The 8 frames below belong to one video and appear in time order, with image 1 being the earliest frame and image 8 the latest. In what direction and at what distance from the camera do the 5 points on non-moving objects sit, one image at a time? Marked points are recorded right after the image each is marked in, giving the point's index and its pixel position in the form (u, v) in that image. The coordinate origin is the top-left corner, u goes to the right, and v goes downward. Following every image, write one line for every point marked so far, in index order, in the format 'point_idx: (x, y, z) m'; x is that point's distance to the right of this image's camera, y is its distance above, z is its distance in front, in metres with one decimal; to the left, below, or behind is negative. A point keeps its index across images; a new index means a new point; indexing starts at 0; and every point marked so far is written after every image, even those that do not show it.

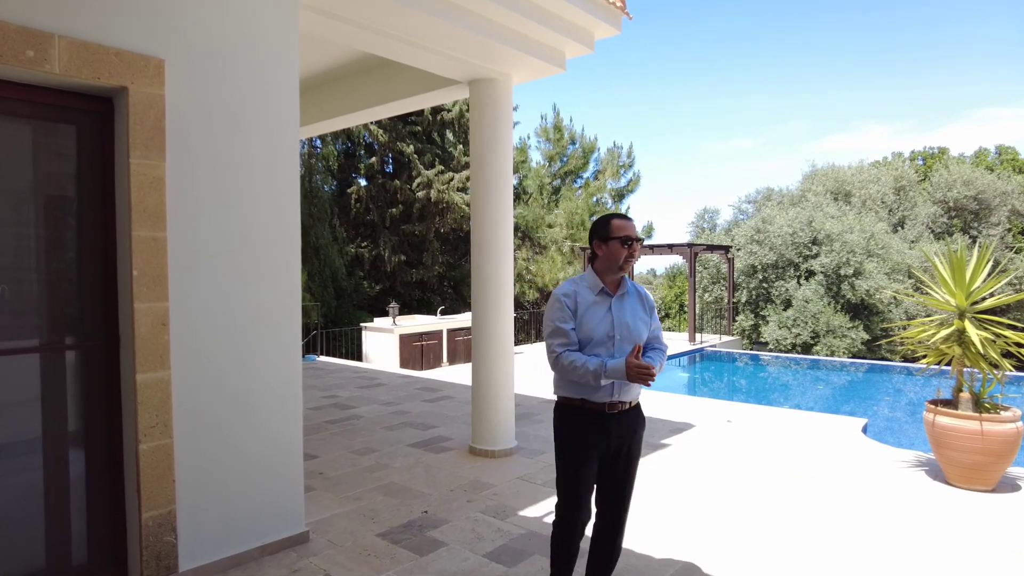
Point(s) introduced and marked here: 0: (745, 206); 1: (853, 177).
0: (+6.3, +2.2, +17.8) m
1: (+8.6, +2.8, +16.5) m
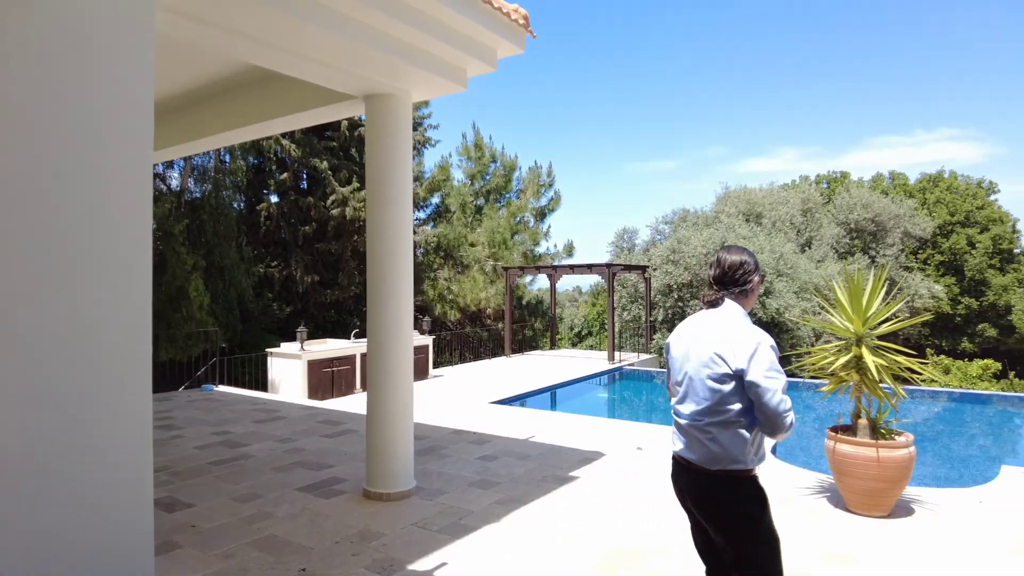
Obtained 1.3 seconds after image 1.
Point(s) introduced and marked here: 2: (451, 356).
0: (+4.2, +1.7, +18.3) m
1: (+6.5, +2.3, +17.2) m
2: (-1.4, -1.6, +15.3) m
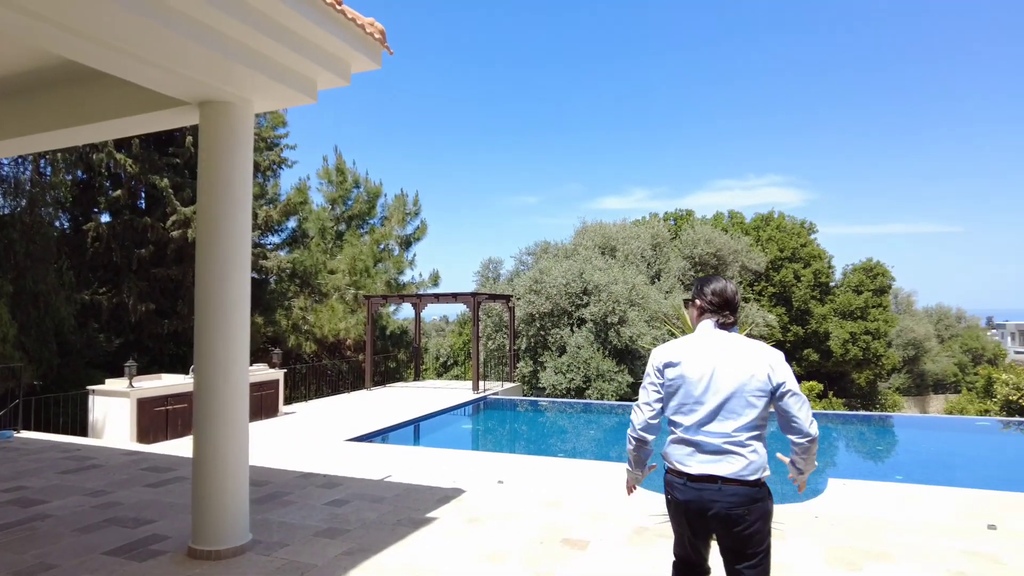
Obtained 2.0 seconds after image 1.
0: (+0.4, +0.9, +18.6) m
1: (+2.9, +1.5, +18.1) m
2: (-4.5, -2.2, +14.4) m
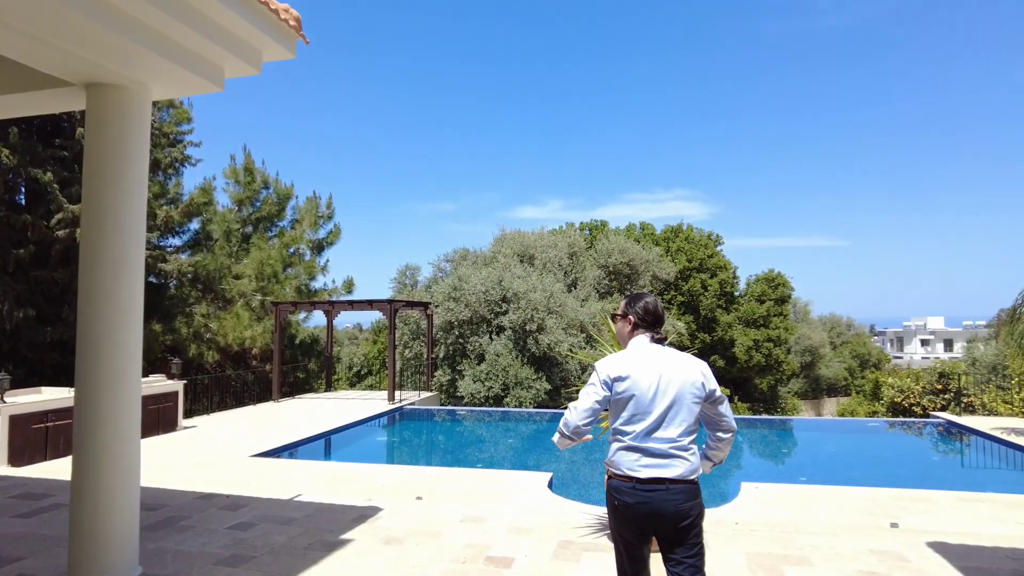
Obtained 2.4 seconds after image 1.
0: (-1.9, +0.7, +18.4) m
1: (+0.7, +1.3, +18.2) m
2: (-6.2, -2.4, +13.5) m
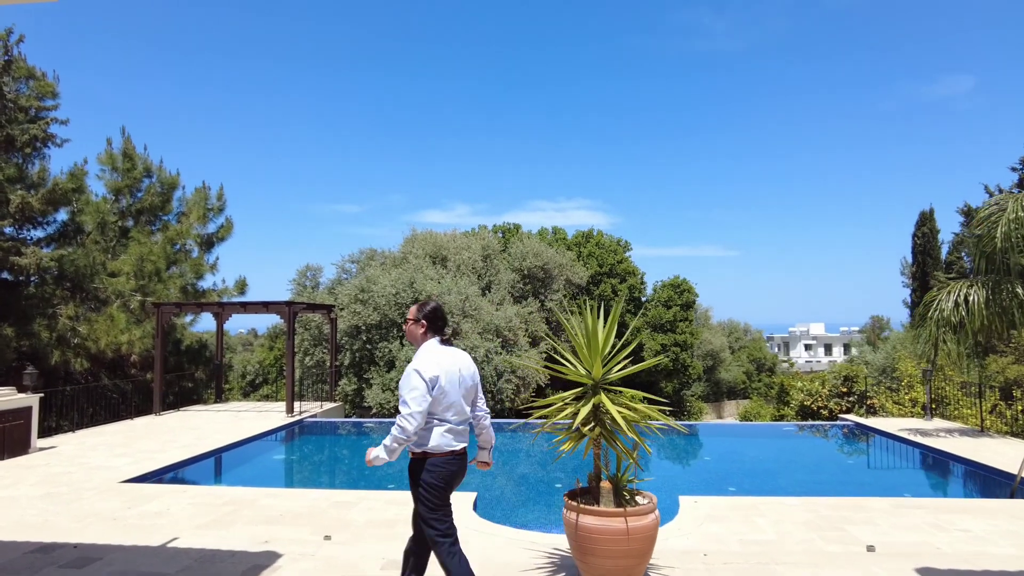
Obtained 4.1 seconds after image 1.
0: (-4.3, +0.6, +17.3) m
1: (-1.7, +1.2, +17.4) m
2: (-7.9, -2.3, +11.8) m
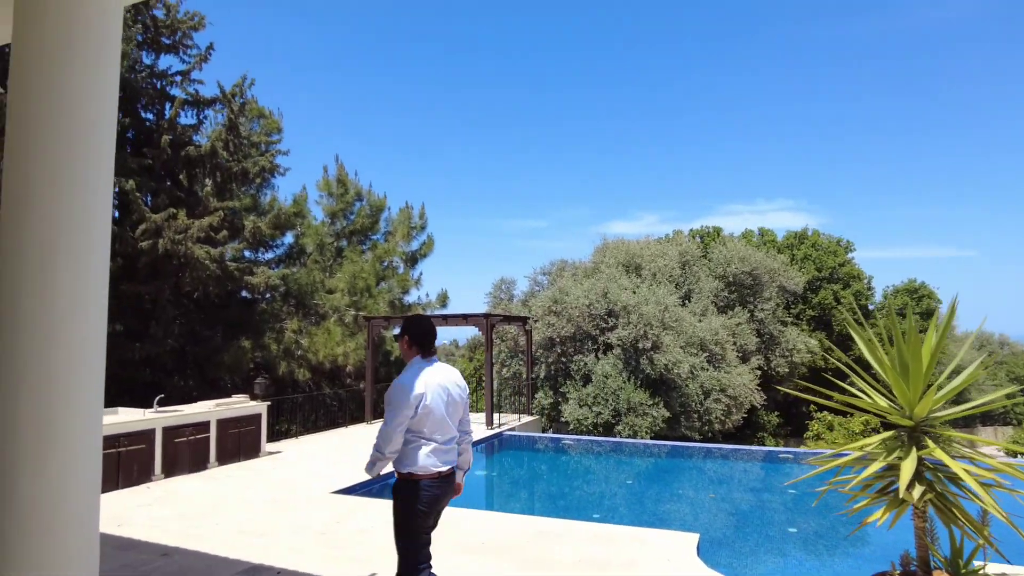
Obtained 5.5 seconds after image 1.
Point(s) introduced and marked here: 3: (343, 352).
0: (+0.8, +0.3, +17.1) m
1: (+3.3, +0.9, +16.5) m
2: (-4.2, -2.7, +12.8) m
3: (-3.5, -1.3, +13.7) m
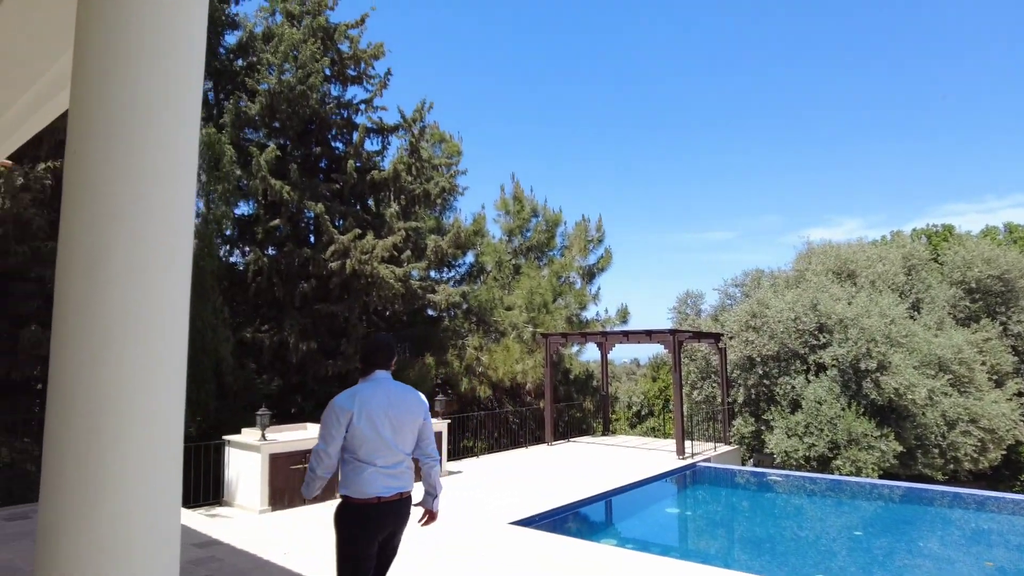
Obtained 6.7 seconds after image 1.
0: (+5.2, 0.0, +15.5) m
1: (+7.5, +0.7, +14.3) m
2: (-0.6, -3.0, +12.6) m
3: (+0.2, -1.6, +13.4) m
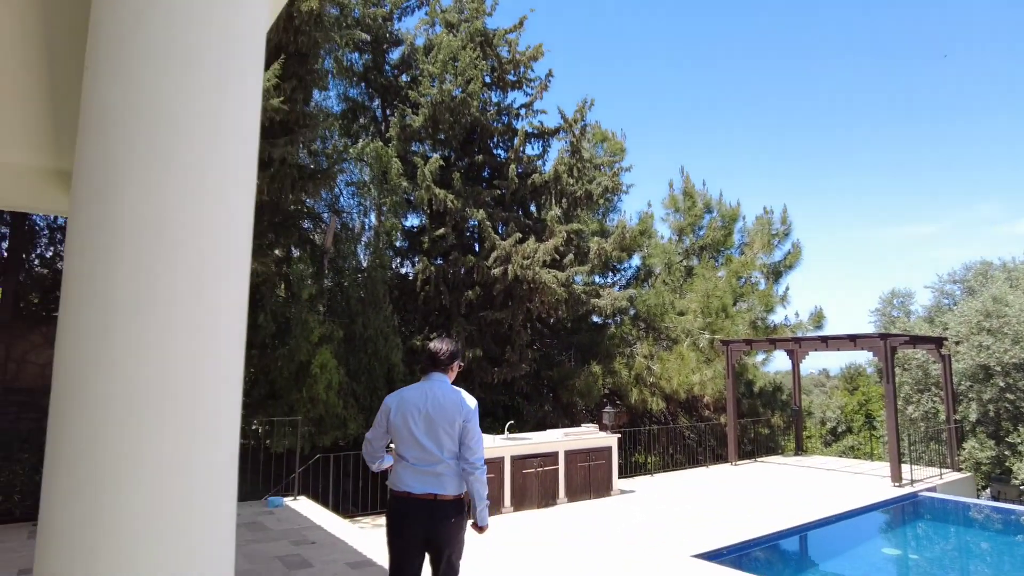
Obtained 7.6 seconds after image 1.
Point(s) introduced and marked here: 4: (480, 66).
0: (+8.8, +0.1, +13.0) m
1: (+10.7, +0.9, +11.3) m
2: (+2.5, -3.0, +11.6) m
3: (+3.5, -1.7, +12.2) m
4: (-0.6, +4.3, +12.6) m
